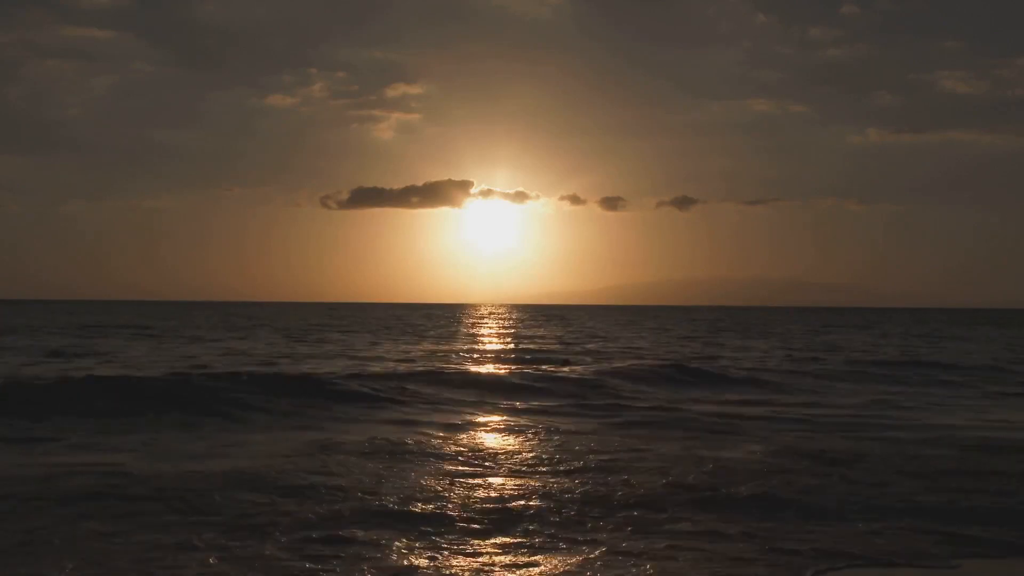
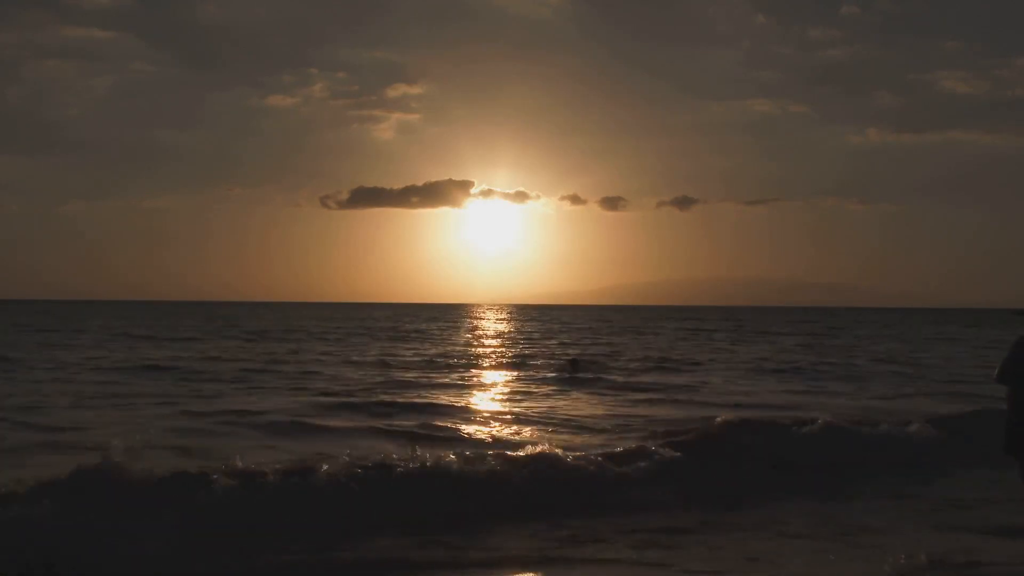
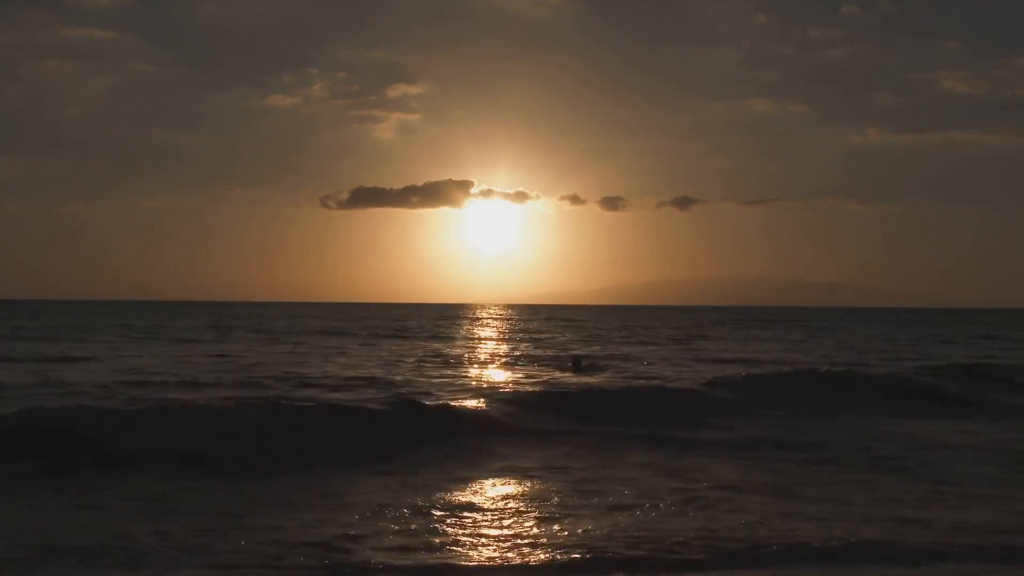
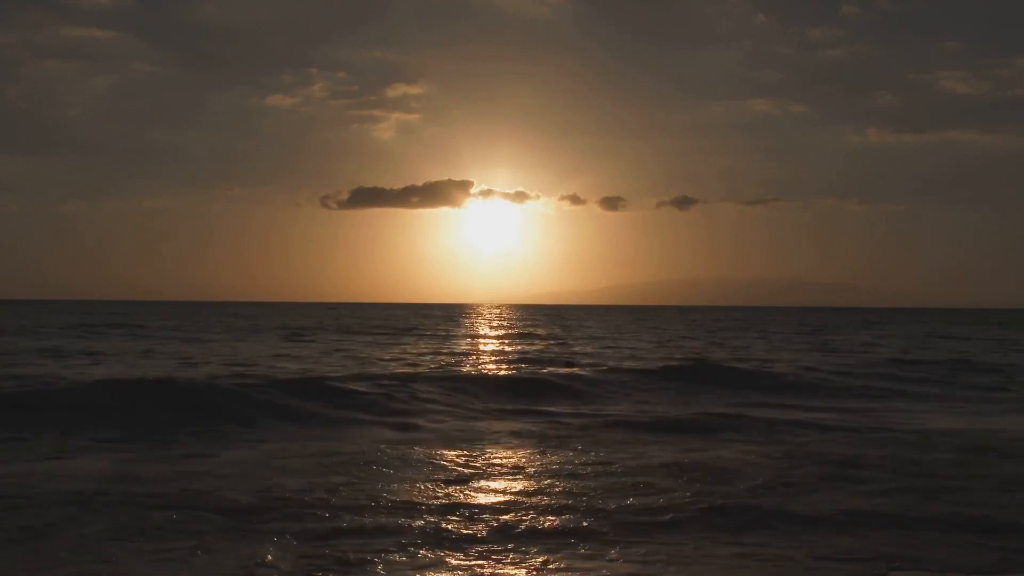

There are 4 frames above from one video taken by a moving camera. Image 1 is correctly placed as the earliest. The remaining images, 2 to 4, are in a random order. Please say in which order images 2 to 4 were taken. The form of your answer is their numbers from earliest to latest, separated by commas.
4, 3, 2
